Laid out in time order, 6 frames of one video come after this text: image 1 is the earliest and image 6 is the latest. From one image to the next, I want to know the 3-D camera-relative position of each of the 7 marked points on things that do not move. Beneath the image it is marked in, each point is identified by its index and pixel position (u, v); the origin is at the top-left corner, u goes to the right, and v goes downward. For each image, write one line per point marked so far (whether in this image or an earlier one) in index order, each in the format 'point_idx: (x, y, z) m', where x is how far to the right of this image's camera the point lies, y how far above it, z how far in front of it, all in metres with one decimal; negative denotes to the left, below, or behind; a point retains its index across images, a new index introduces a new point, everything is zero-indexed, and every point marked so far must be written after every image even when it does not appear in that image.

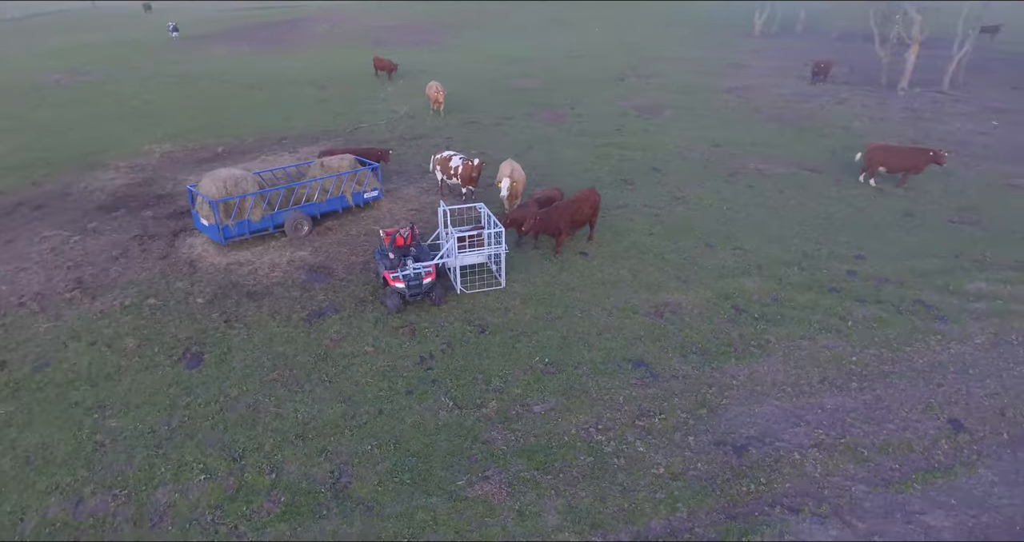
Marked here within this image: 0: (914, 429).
0: (+4.9, -1.9, +7.2) m
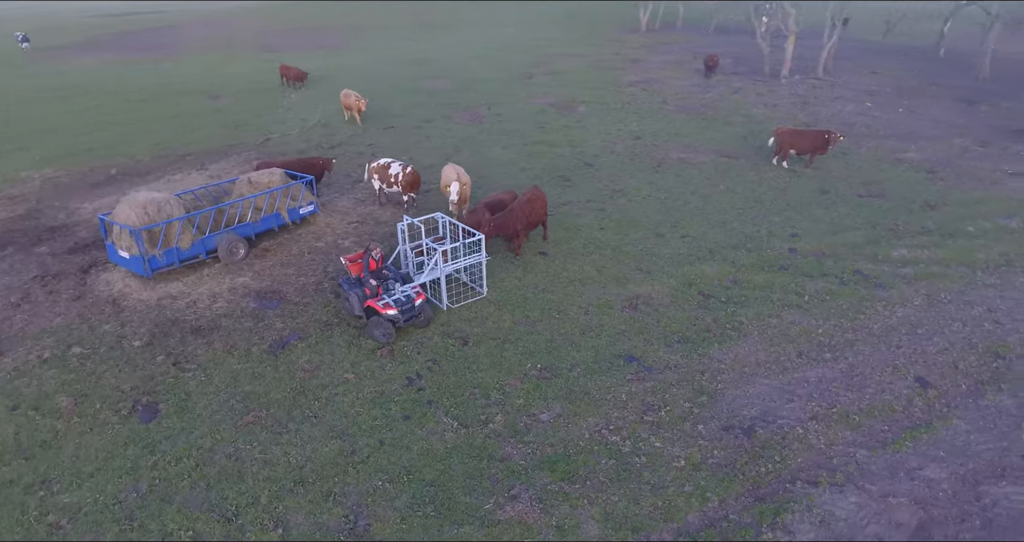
0: (+5.0, -1.6, +7.8) m
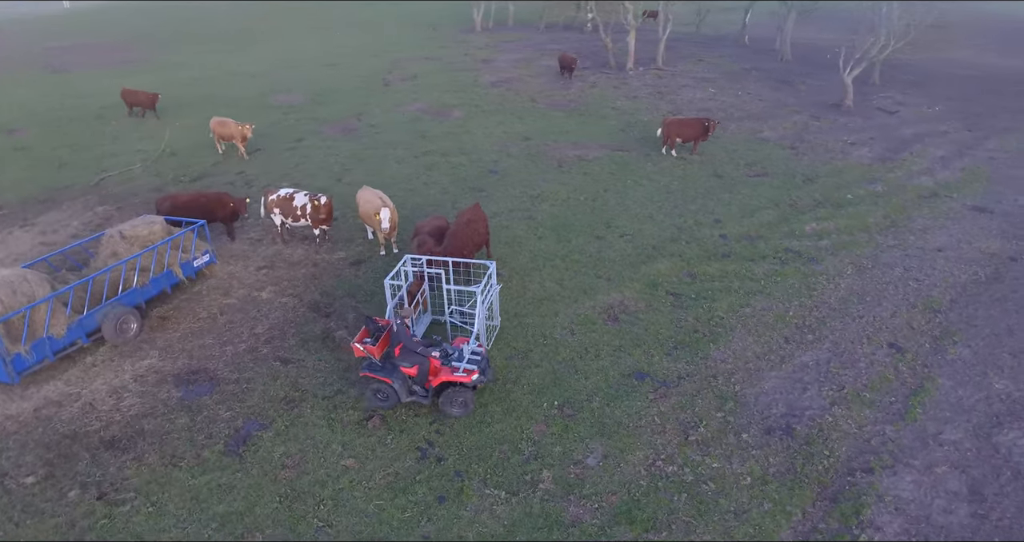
0: (+5.1, -1.3, +8.2) m
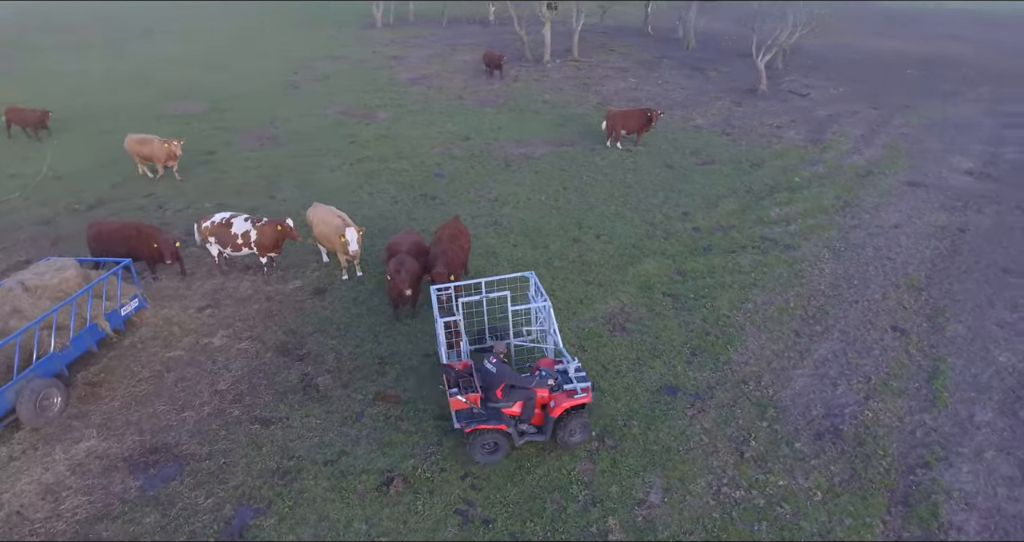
0: (+5.2, -1.1, +8.2) m
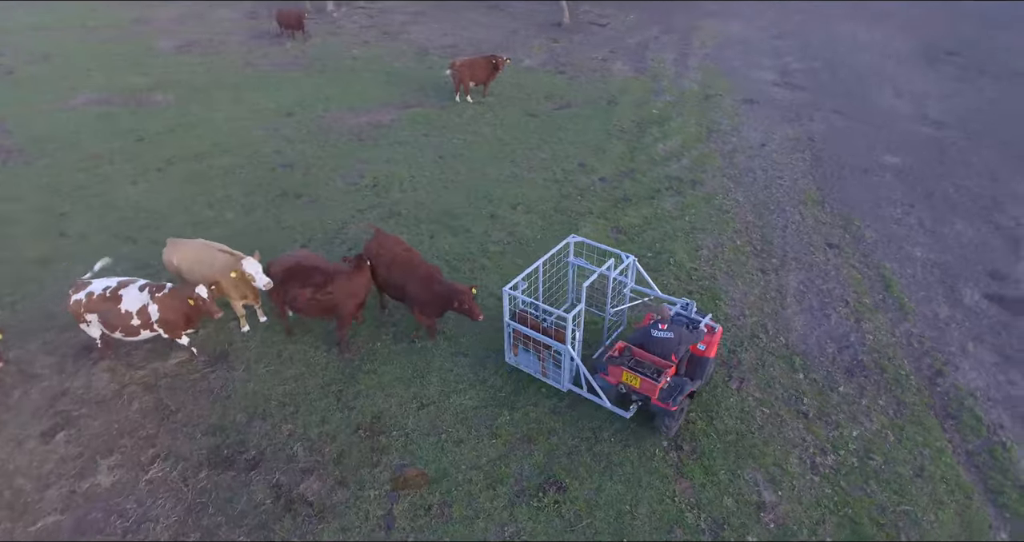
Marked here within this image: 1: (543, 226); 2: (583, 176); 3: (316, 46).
0: (+4.7, +0.1, +8.7) m
1: (+0.5, +0.8, +9.7) m
2: (+1.3, +1.8, +11.3) m
3: (-6.0, +6.7, +18.5) m
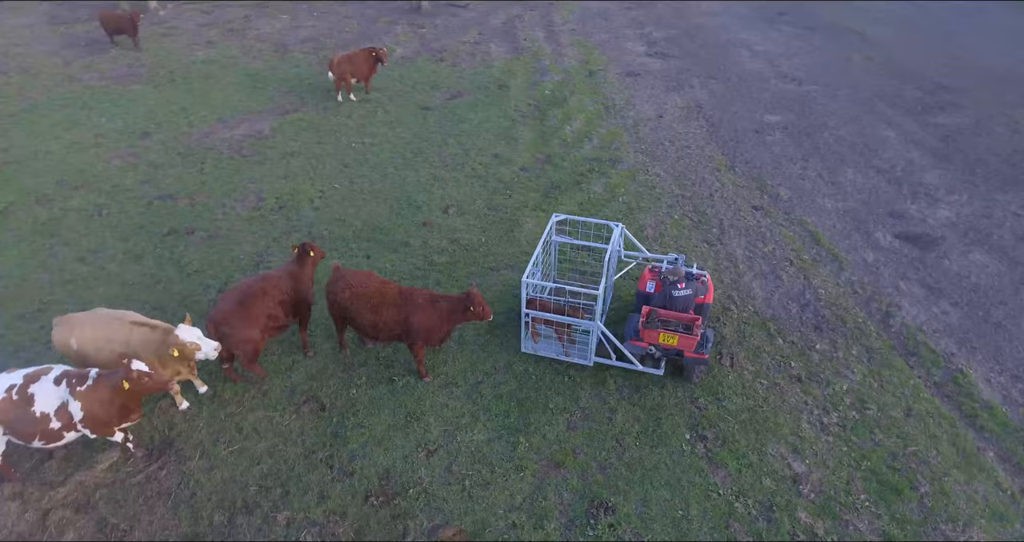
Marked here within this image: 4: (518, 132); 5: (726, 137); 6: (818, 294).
0: (+3.9, +0.7, +9.1) m
1: (-0.5, +0.7, +9.1) m
2: (-0.2, +1.9, +10.9) m
3: (-9.7, +5.6, +16.0) m
4: (+0.1, +2.9, +12.3) m
5: (+4.4, +2.8, +12.1) m
6: (+4.0, -0.3, +7.7) m
